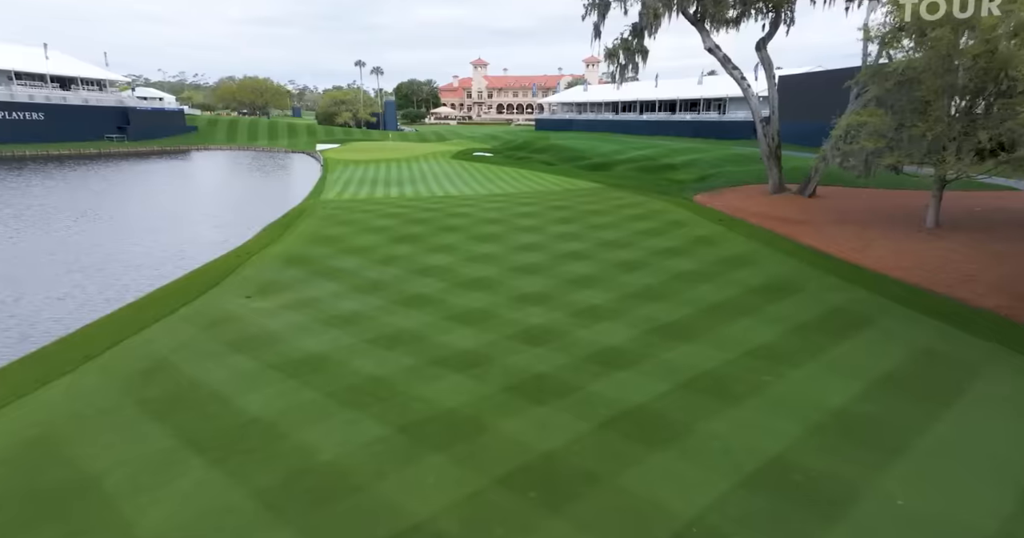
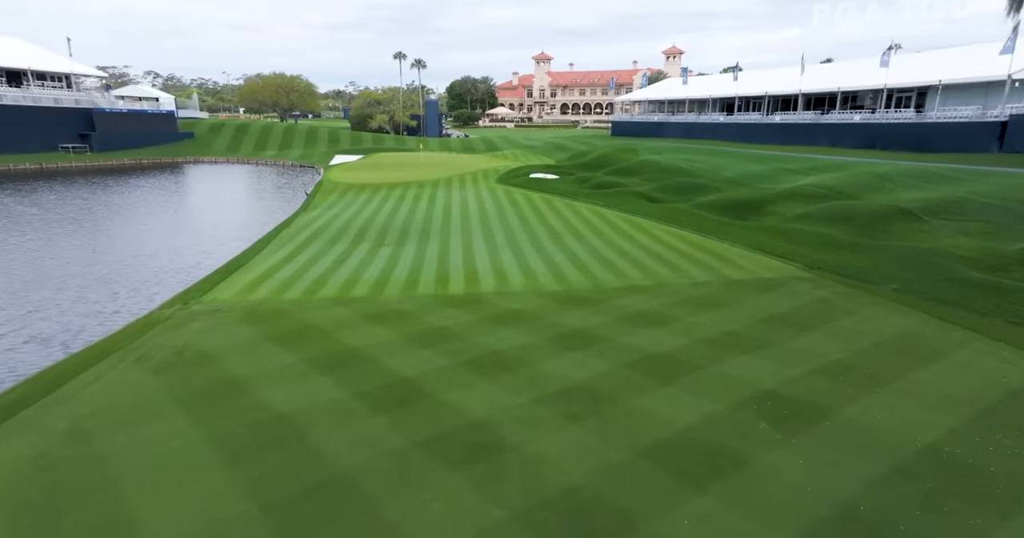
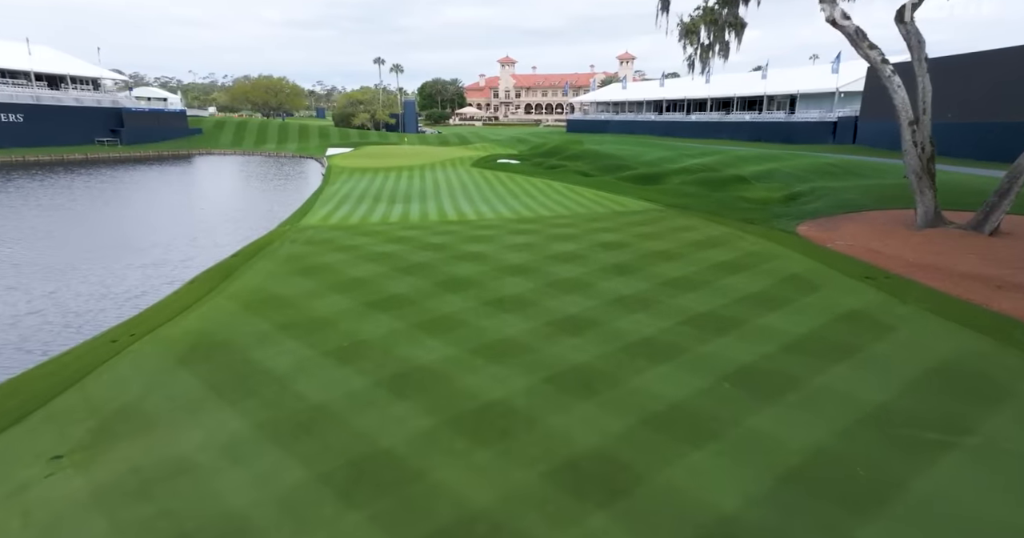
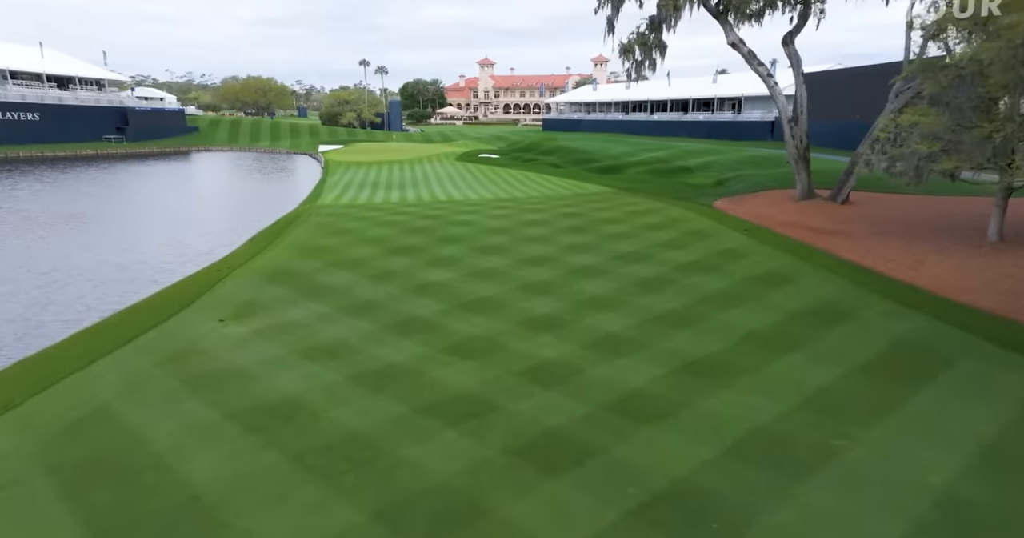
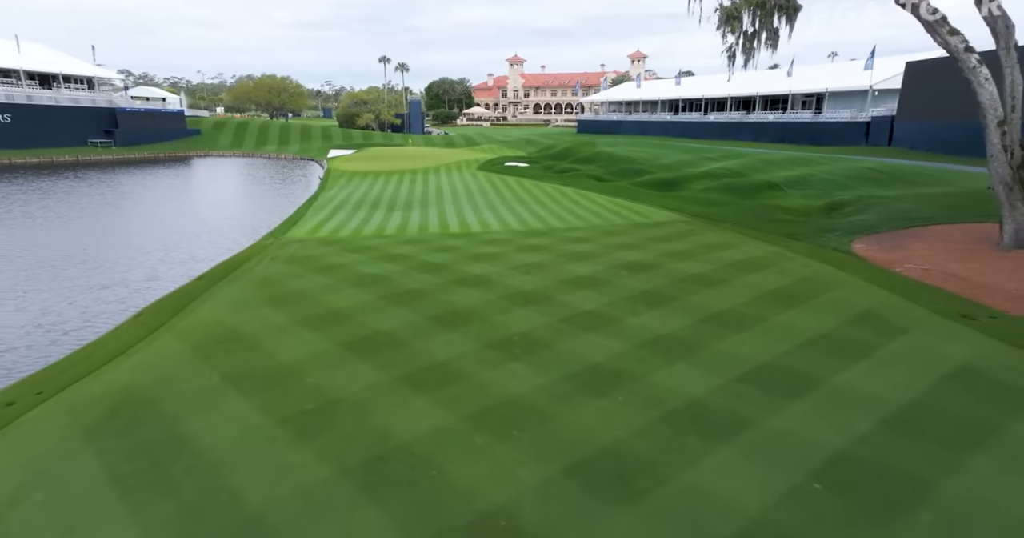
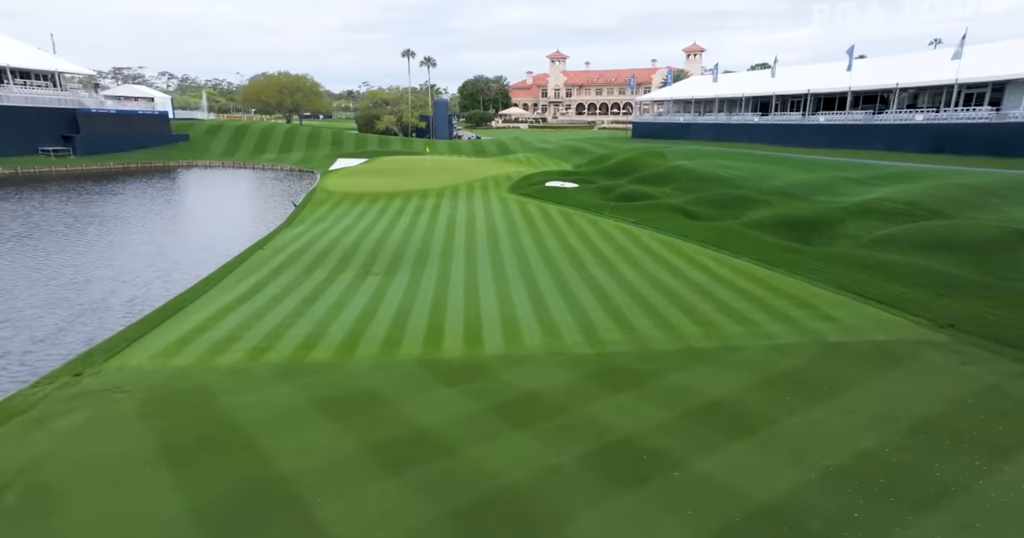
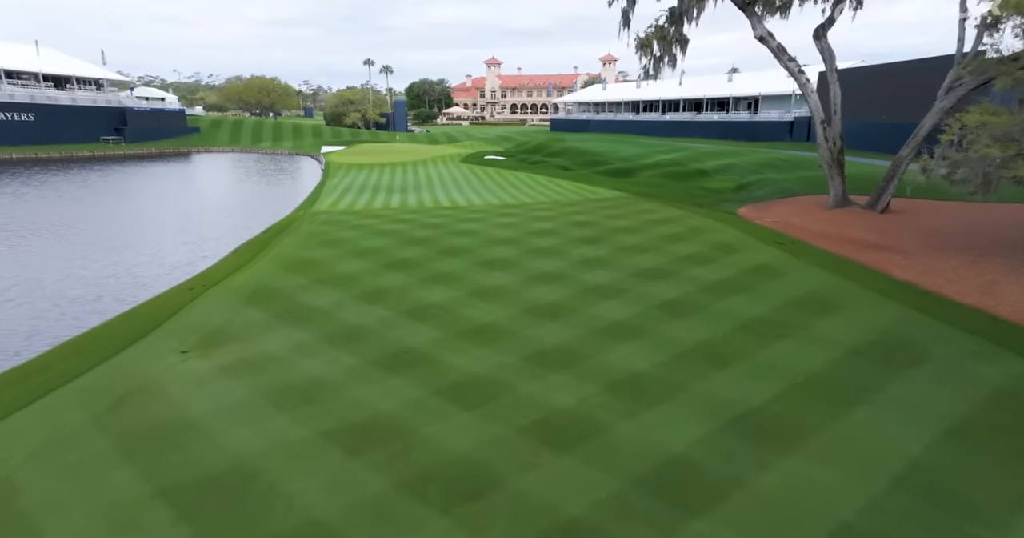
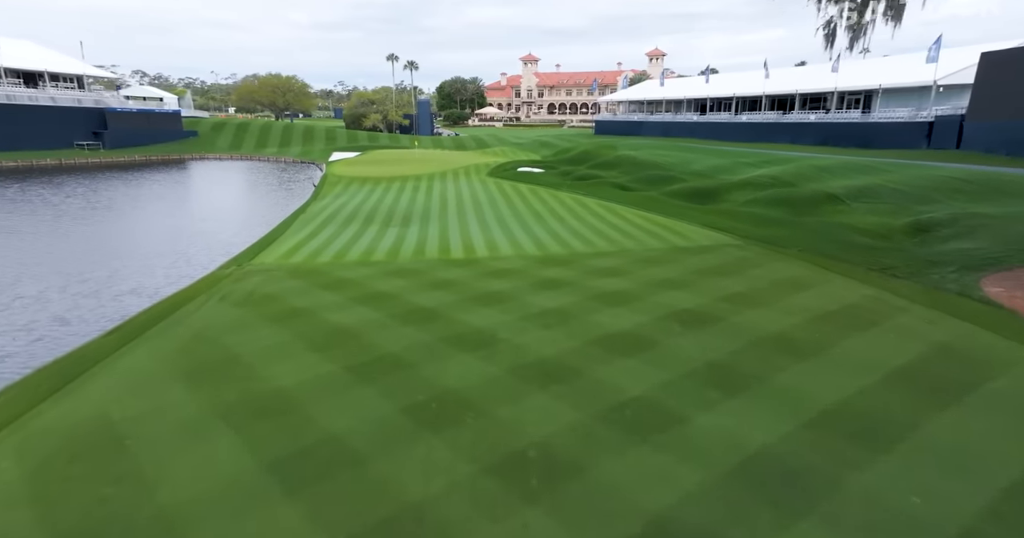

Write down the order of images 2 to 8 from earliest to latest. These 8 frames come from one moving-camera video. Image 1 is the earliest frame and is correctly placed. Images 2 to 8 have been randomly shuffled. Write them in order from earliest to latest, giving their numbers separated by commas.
4, 7, 3, 5, 8, 2, 6
